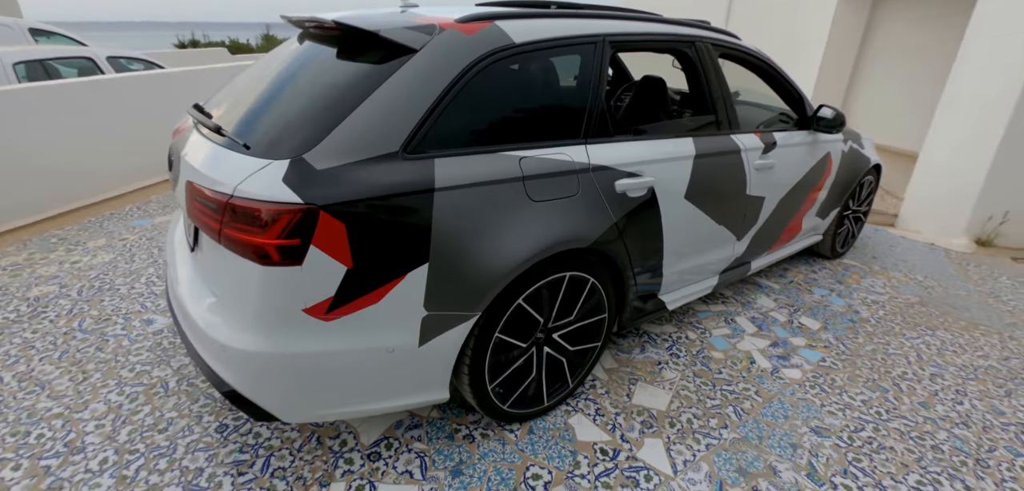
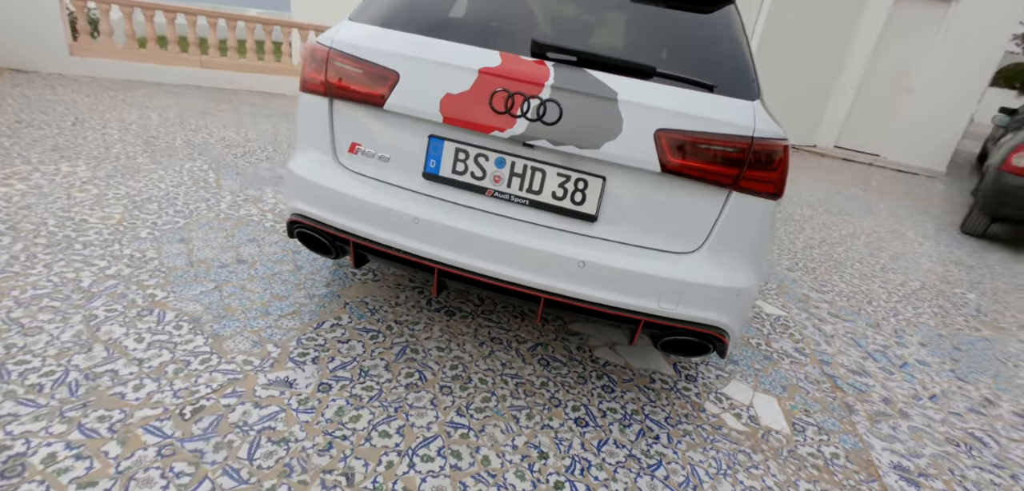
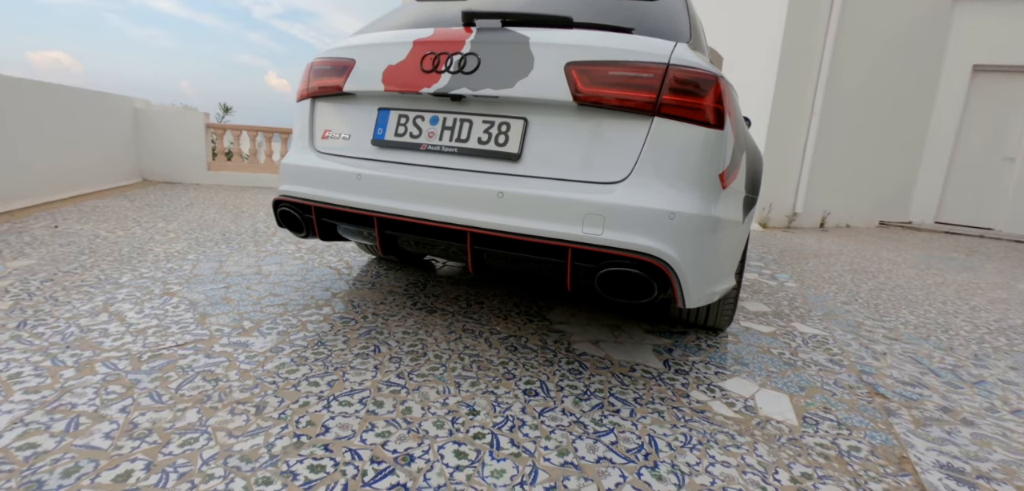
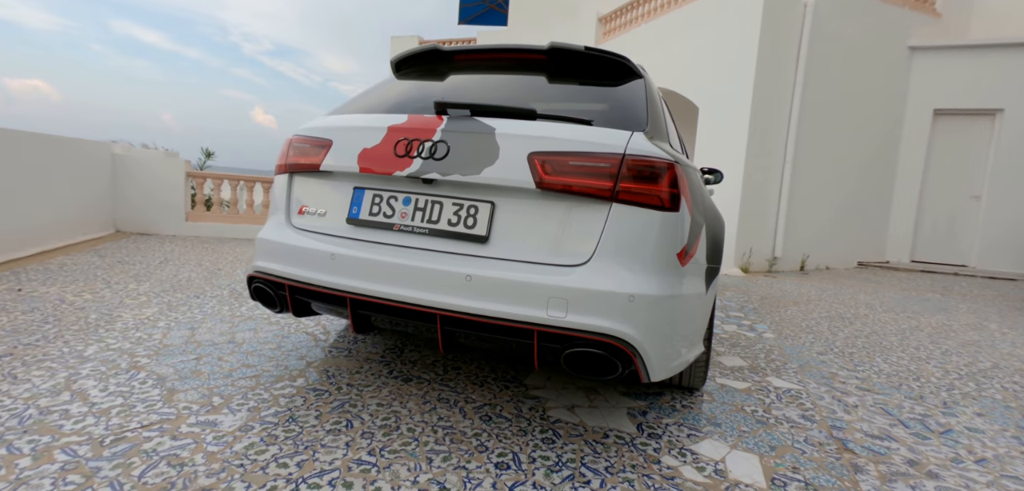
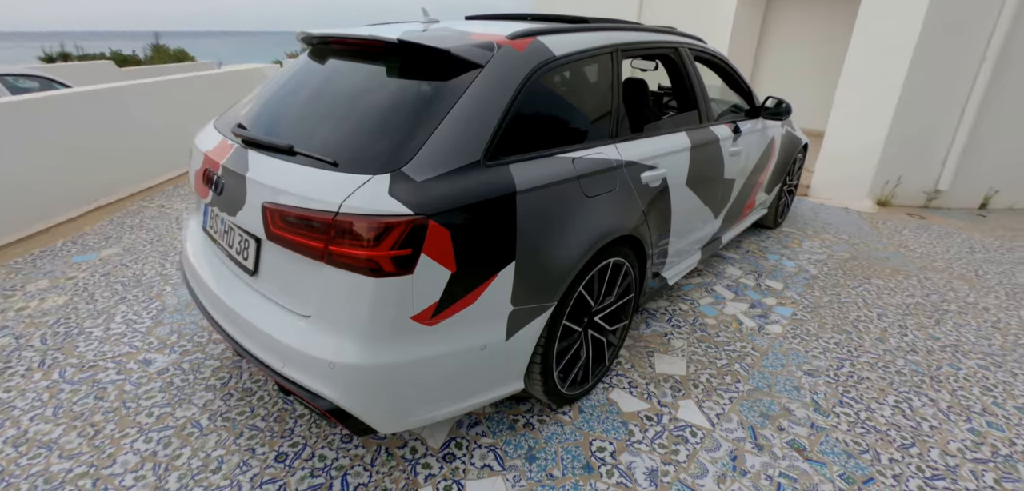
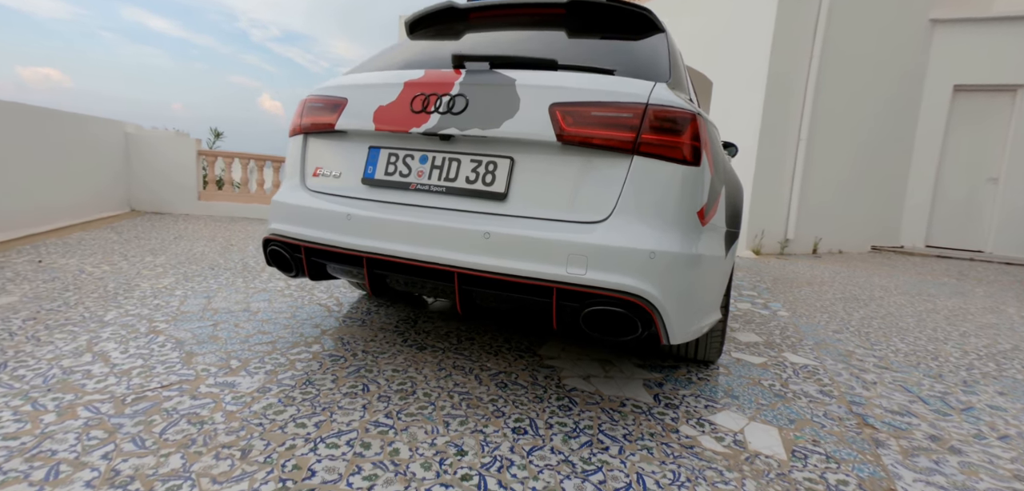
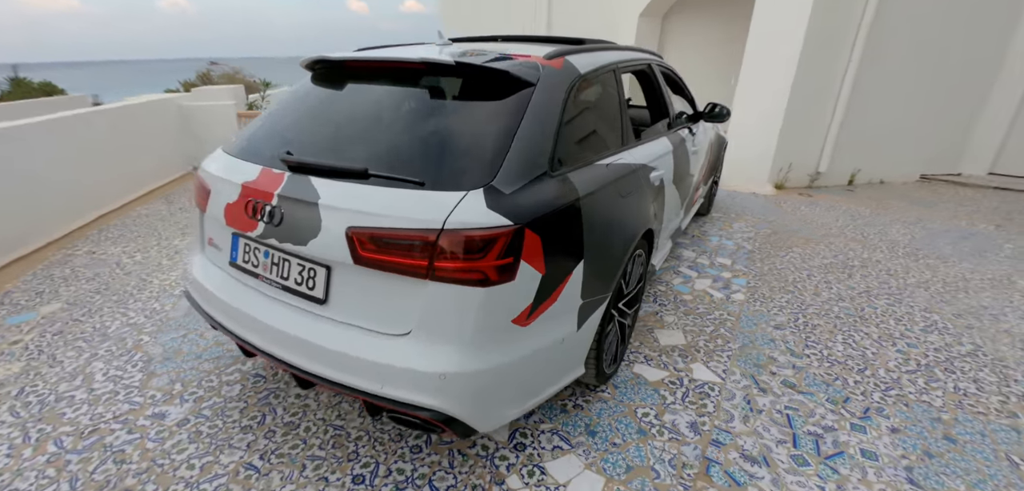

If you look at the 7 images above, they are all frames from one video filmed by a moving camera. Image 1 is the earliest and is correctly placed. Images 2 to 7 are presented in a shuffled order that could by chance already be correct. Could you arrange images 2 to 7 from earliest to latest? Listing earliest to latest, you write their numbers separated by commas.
5, 7, 4, 6, 3, 2
